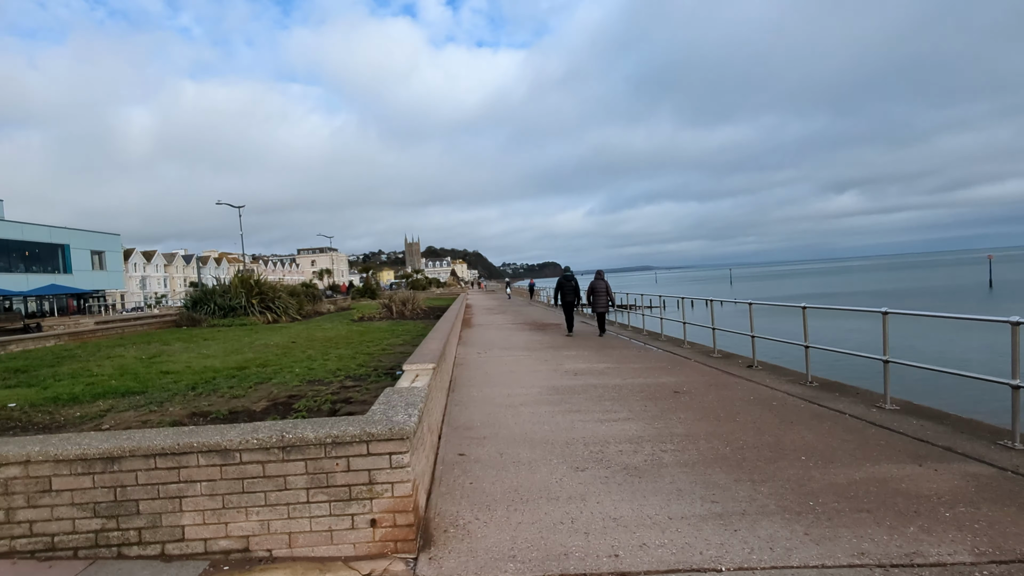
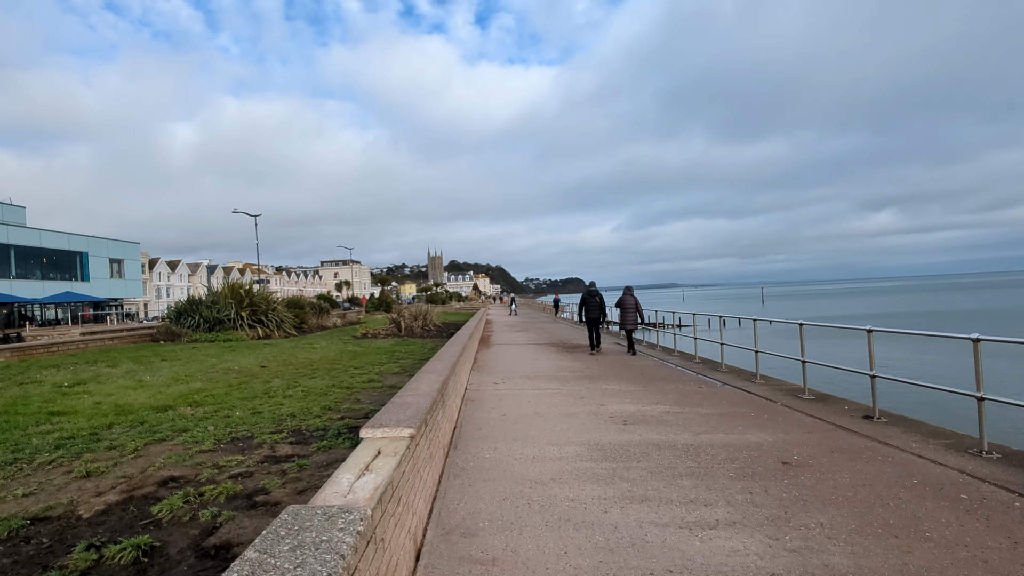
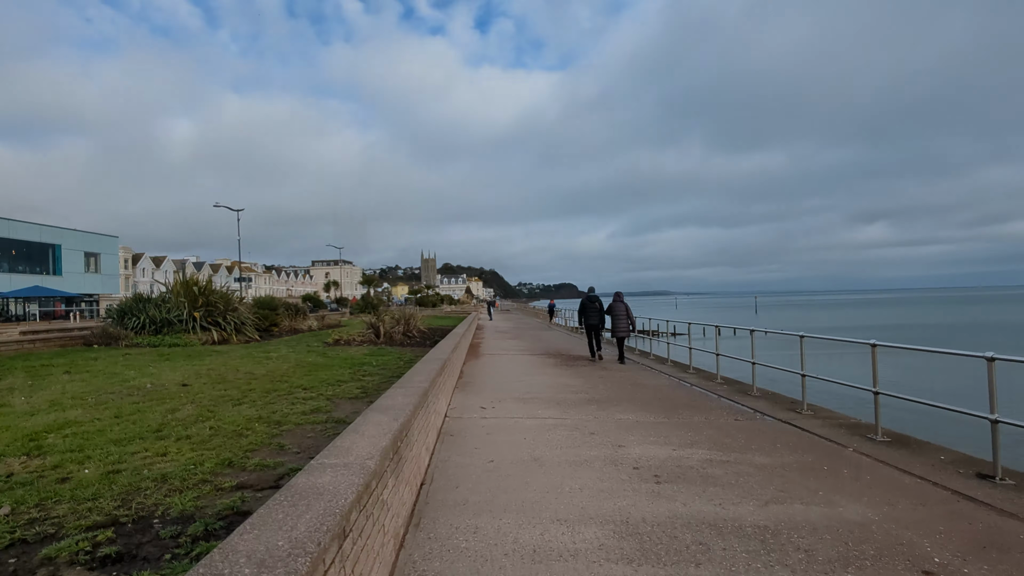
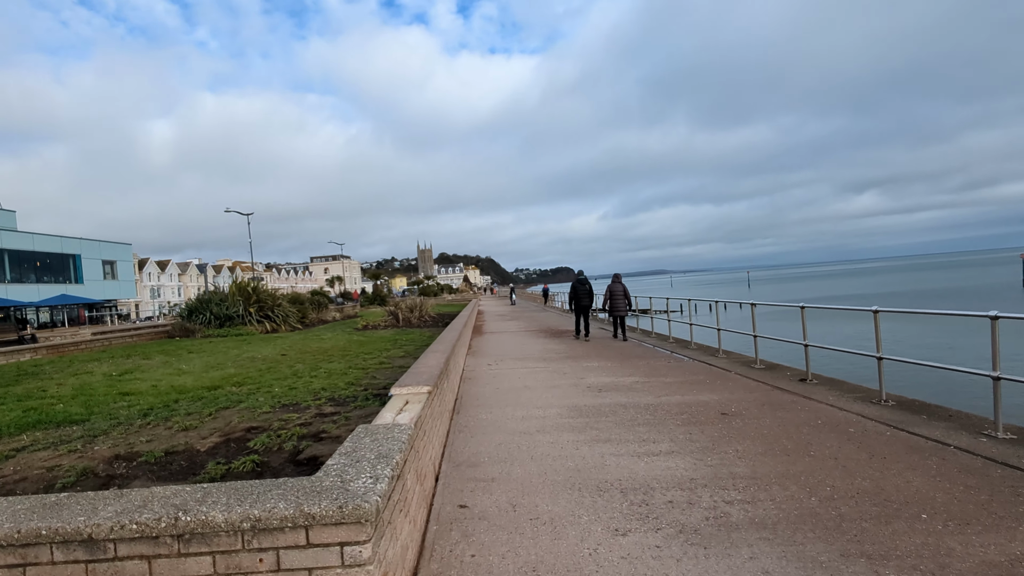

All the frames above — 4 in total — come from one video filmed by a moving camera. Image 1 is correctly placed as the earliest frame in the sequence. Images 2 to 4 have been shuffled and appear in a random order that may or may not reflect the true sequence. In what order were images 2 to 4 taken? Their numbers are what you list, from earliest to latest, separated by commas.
4, 2, 3
